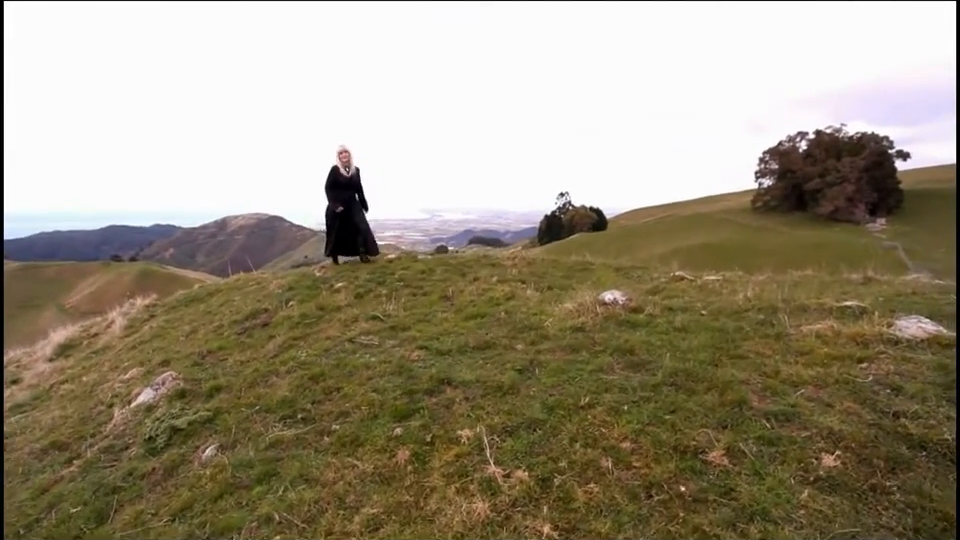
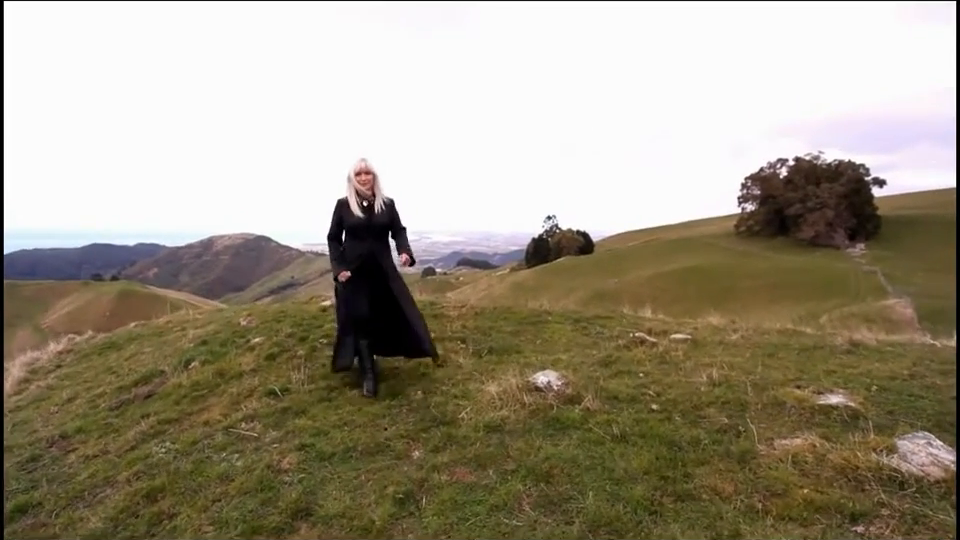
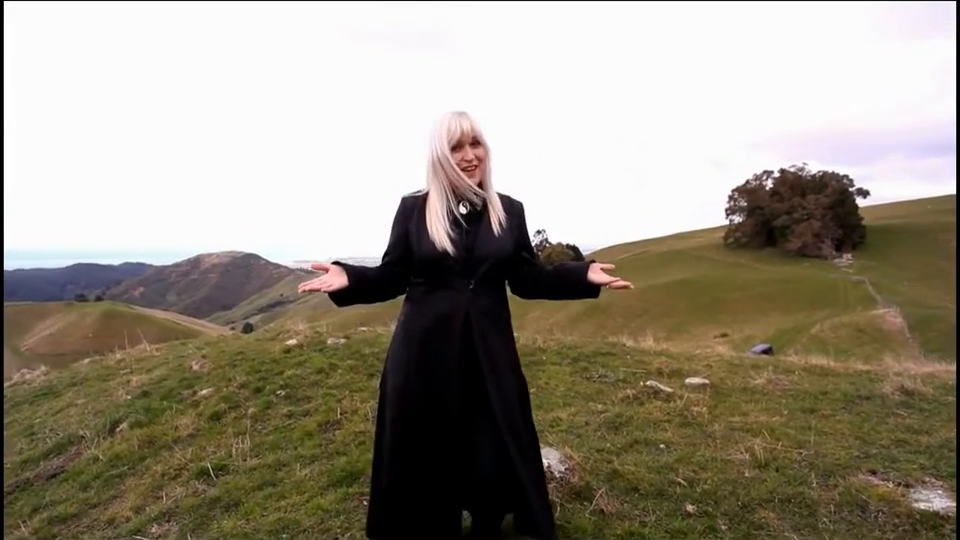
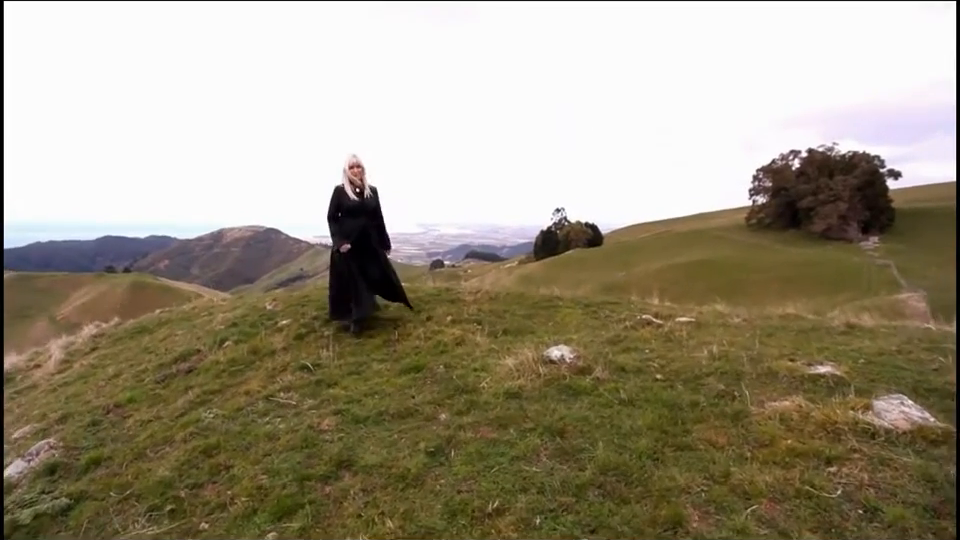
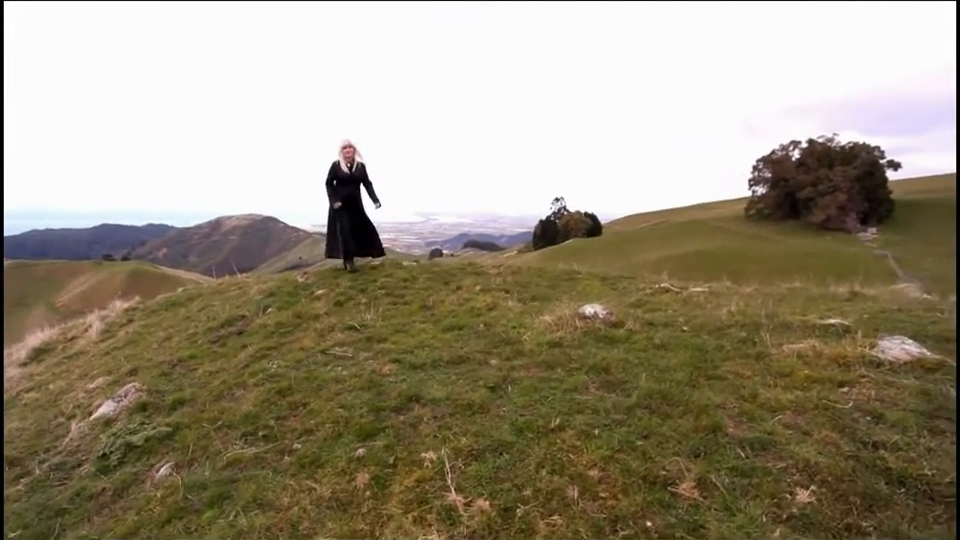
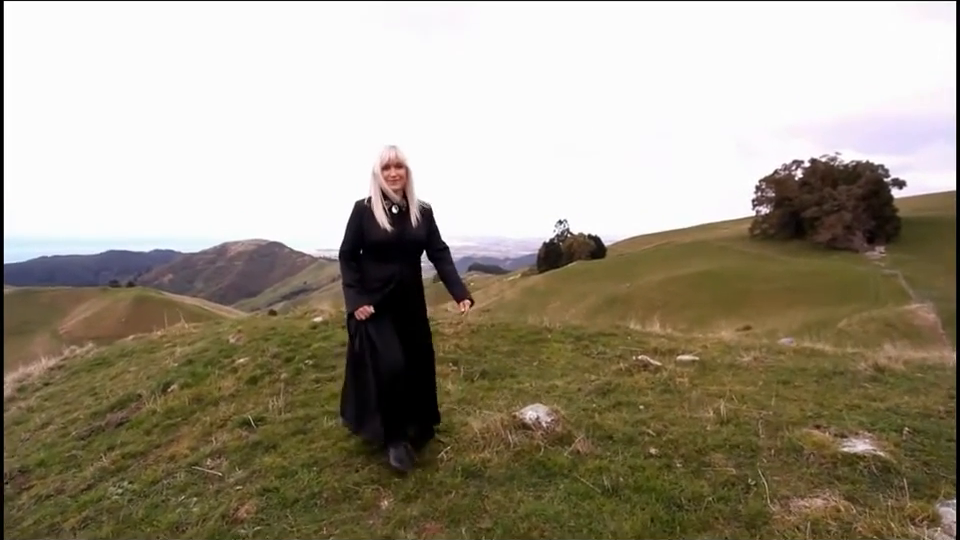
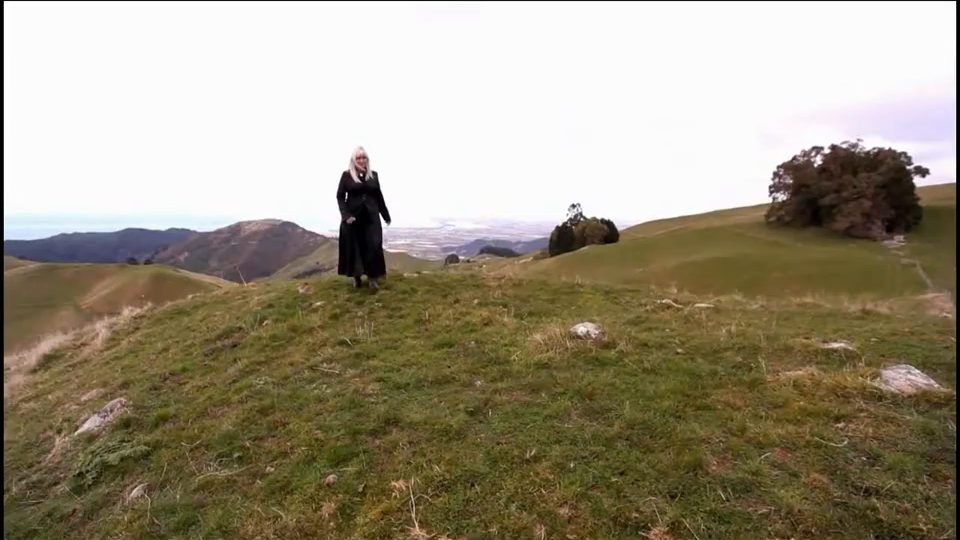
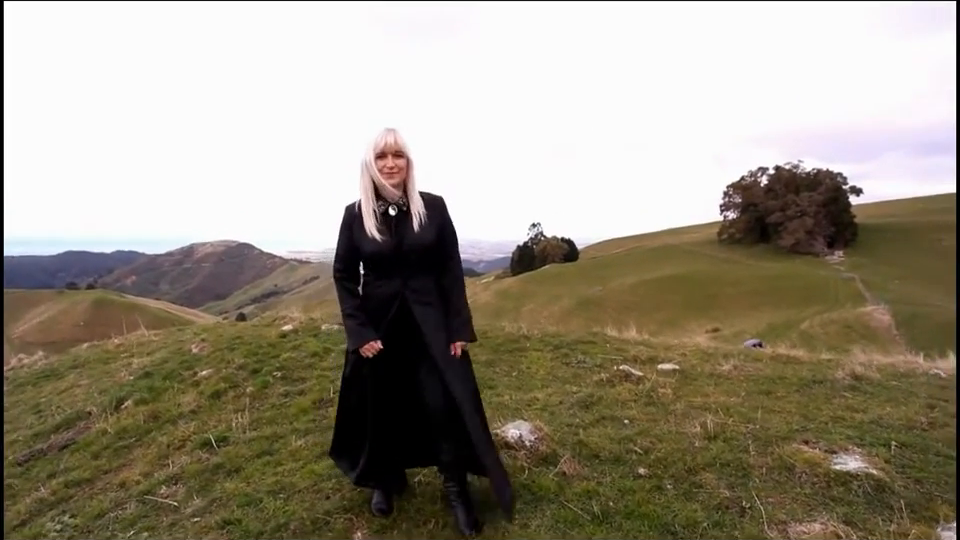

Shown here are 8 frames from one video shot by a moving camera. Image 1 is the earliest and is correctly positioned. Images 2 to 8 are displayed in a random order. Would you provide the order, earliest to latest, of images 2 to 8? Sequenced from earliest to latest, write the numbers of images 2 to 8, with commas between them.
5, 7, 4, 2, 6, 8, 3
